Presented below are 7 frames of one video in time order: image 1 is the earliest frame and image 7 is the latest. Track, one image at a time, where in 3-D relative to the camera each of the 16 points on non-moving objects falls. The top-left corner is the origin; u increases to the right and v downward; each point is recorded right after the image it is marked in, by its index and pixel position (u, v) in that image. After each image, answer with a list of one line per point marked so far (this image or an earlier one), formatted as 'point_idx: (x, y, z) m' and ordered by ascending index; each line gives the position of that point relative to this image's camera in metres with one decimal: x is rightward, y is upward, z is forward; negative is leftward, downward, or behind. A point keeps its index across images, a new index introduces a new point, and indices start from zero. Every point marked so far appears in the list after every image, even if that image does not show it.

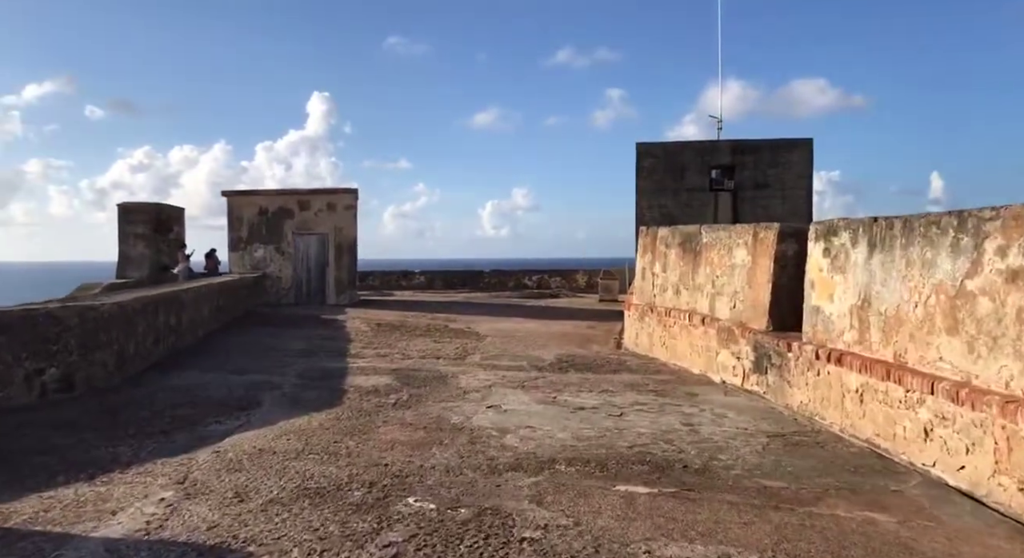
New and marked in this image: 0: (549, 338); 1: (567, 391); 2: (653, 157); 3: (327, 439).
0: (+0.5, -0.8, +9.9) m
1: (+0.5, -1.0, +6.1) m
2: (+3.7, +3.2, +18.3) m
3: (-1.1, -1.0, +4.2) m
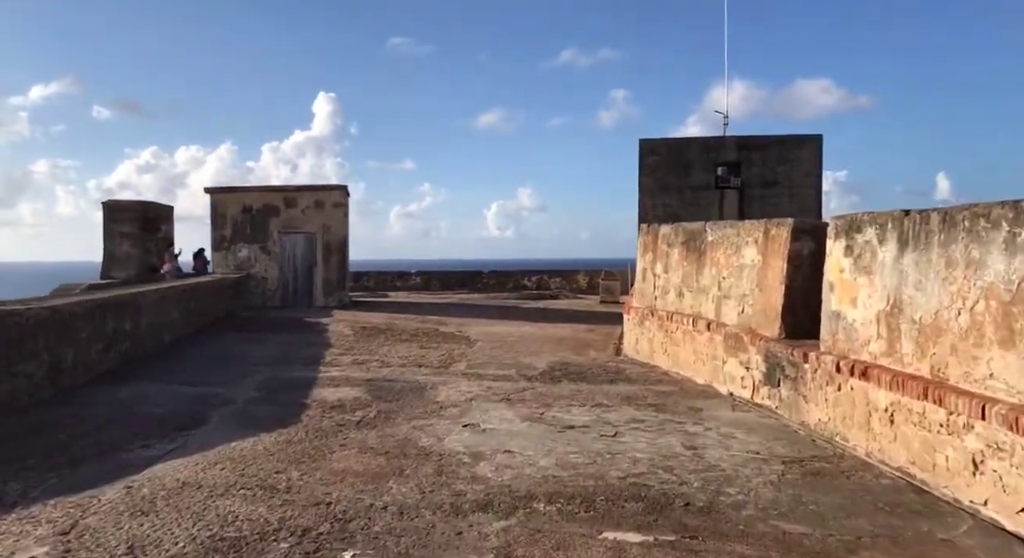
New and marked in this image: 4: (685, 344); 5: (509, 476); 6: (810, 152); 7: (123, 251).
0: (+0.4, -0.8, +9.3) m
1: (+0.3, -1.0, +5.5) m
2: (+3.6, +3.2, +17.7) m
3: (-1.2, -1.0, +3.6) m
4: (+1.7, -0.7, +7.0) m
5: (0.0, -1.0, +3.6) m
6: (+7.3, +3.1, +17.4) m
7: (-9.2, +0.7, +16.8) m
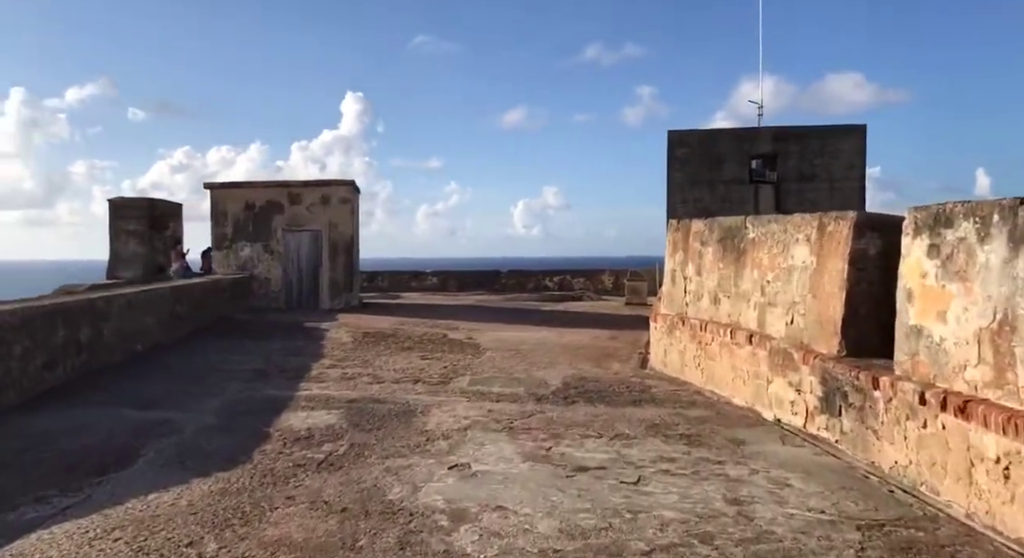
0: (+0.6, -0.9, +8.3) m
1: (+0.4, -1.0, +4.6) m
2: (+4.1, +3.2, +16.6) m
3: (-1.3, -1.0, +2.8) m
4: (+1.8, -0.7, +6.0) m
5: (-0.1, -1.1, +2.7) m
6: (+7.8, +3.1, +16.2) m
7: (-8.8, +0.7, +16.2) m
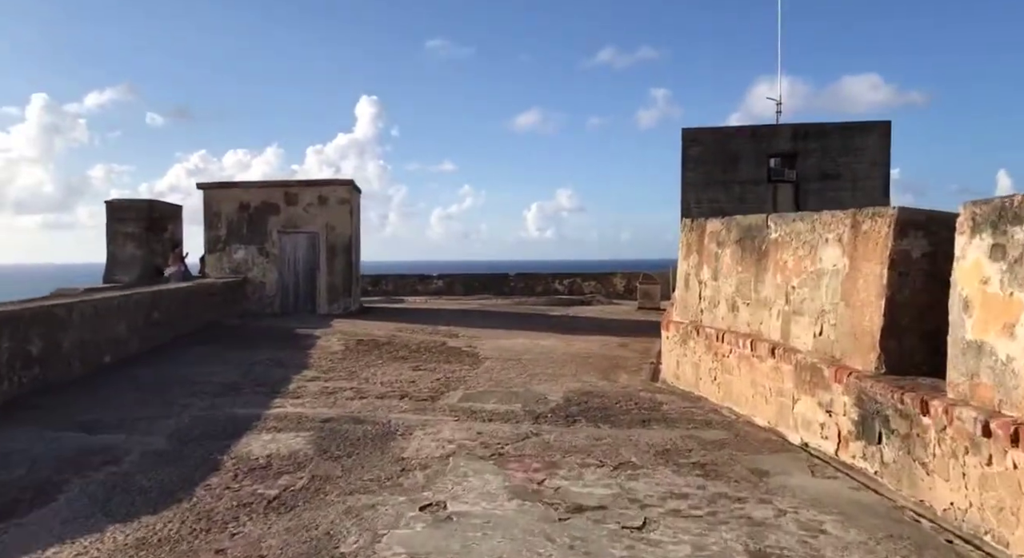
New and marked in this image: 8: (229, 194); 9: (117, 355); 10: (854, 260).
0: (+0.6, -0.9, +7.8) m
1: (+0.3, -1.0, +4.0) m
2: (+4.3, +3.1, +16.0) m
3: (-1.4, -1.0, +2.2) m
4: (+1.8, -0.7, +5.4) m
5: (-0.2, -1.1, +2.2) m
6: (+7.9, +3.0, +15.5) m
7: (-8.6, +0.6, +15.9) m
8: (-4.8, +1.4, +12.1) m
9: (-3.7, -0.7, +6.6) m
10: (+2.1, +0.1, +4.3) m
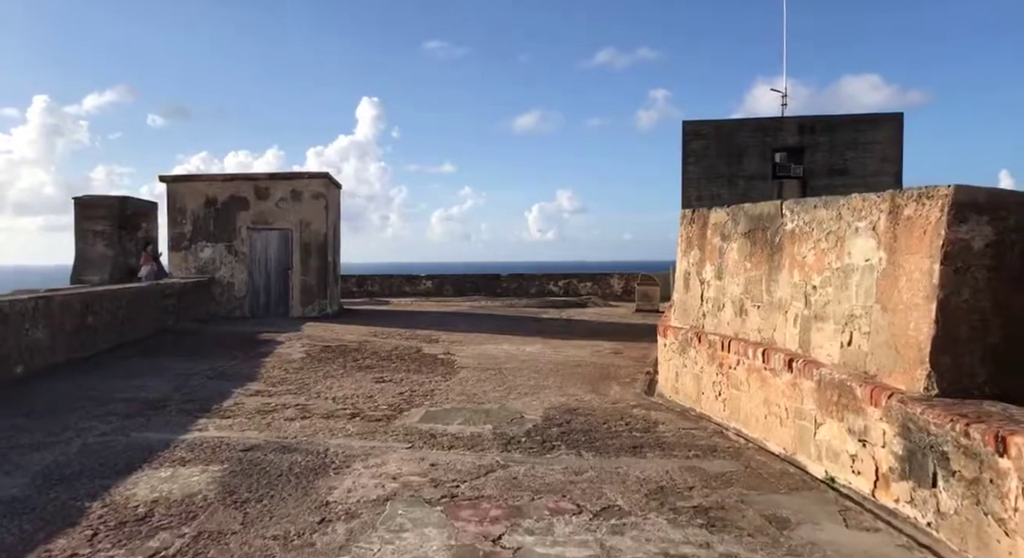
0: (+0.4, -0.9, +6.9) m
1: (+0.1, -1.0, +3.1) m
2: (+4.1, +3.1, +15.2) m
3: (-1.6, -1.0, +1.4) m
4: (+1.6, -0.7, +4.6) m
5: (-0.4, -1.1, +1.3) m
6: (+7.7, +3.0, +14.7) m
7: (-8.8, +0.6, +15.0) m
8: (-5.0, +1.4, +11.3) m
9: (-3.9, -0.7, +5.7) m
10: (+1.9, +0.1, +3.5) m
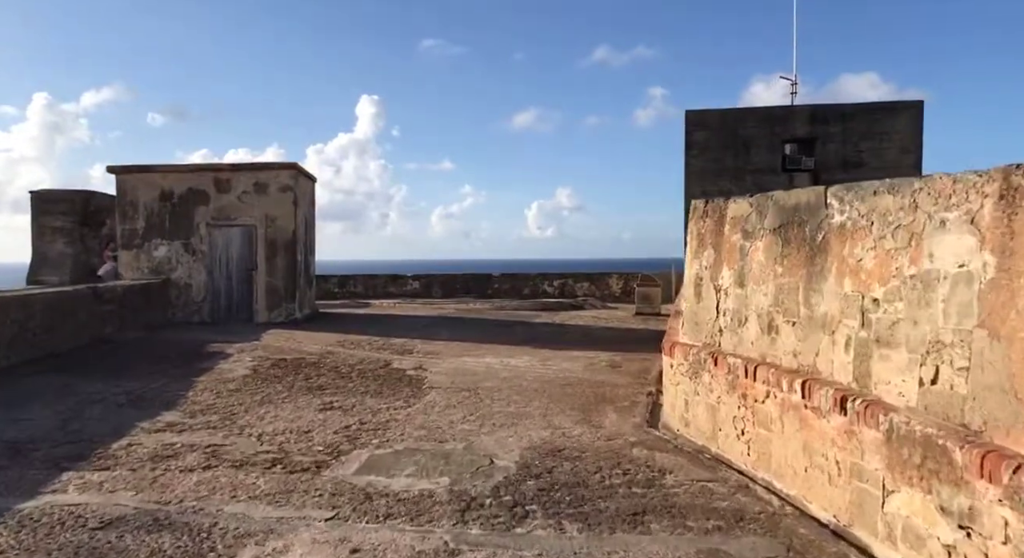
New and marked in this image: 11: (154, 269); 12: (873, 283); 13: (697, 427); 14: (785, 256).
0: (+0.2, -0.9, +5.9) m
1: (-0.1, -1.1, +2.1) m
2: (+3.9, +3.1, +14.1) m
3: (-1.8, -1.1, +0.3) m
4: (+1.4, -0.8, +3.5) m
5: (-0.6, -1.1, +0.3) m
6: (+7.5, +3.0, +13.6) m
7: (-9.0, +0.5, +14.0) m
8: (-5.2, +1.4, +10.2) m
9: (-4.1, -0.7, +4.7) m
10: (+1.7, +0.1, +2.4) m
11: (-5.1, +0.1, +10.1) m
12: (+1.6, 0.0, +3.1) m
13: (+1.2, -0.9, +4.4) m
14: (+1.5, +0.1, +3.8) m
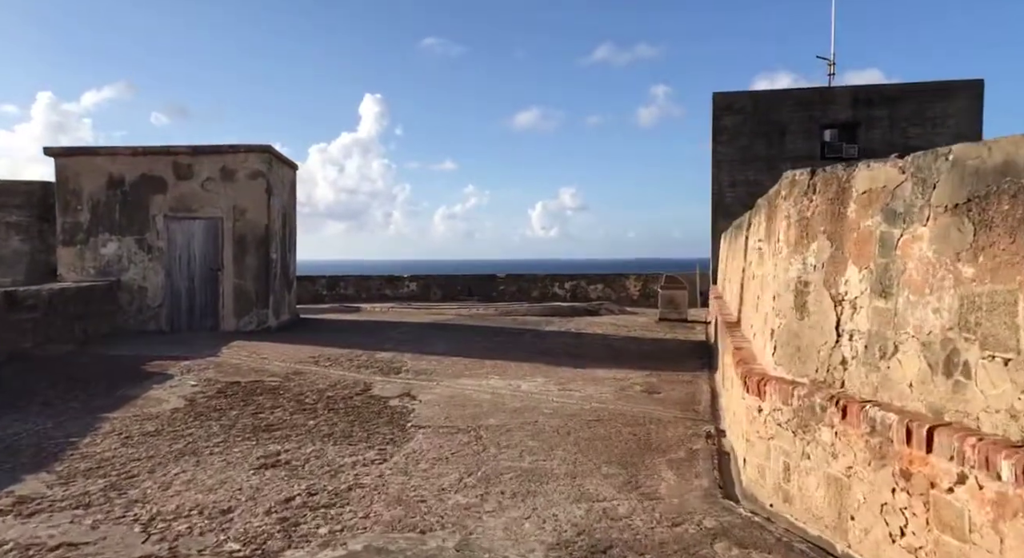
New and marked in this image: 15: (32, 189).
0: (+0.3, -1.0, +4.4) m
1: (0.0, -1.1, +0.6) m
2: (+4.0, +3.0, +12.6) m
3: (-1.7, -1.1, -1.2) m
4: (+1.4, -0.8, +2.0) m
5: (-0.5, -1.1, -1.2) m
6: (+7.7, +3.0, +12.1) m
7: (-8.9, +0.5, +12.5) m
8: (-5.1, +1.4, +8.7) m
9: (-4.0, -0.8, +3.2) m
10: (+1.8, +0.1, +0.9) m
11: (-5.0, +0.1, +8.7) m
12: (+1.7, 0.0, +1.6) m
13: (+1.2, -1.0, +3.0) m
14: (+1.6, +0.1, +2.3) m
15: (-8.5, +1.6, +12.4) m
